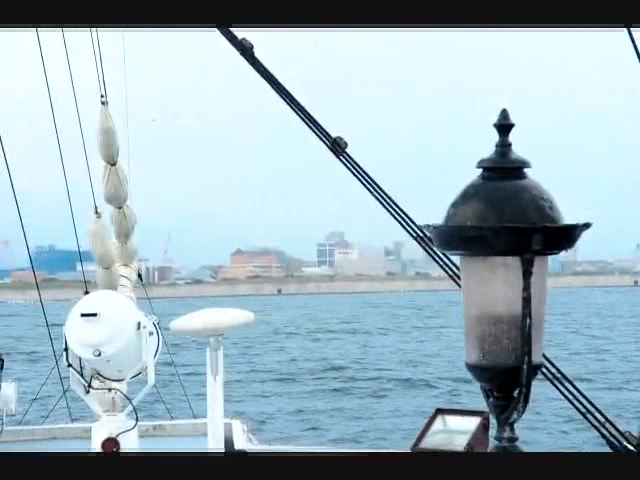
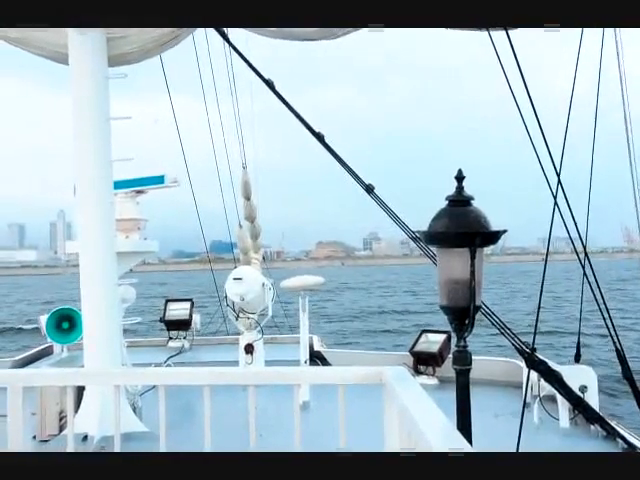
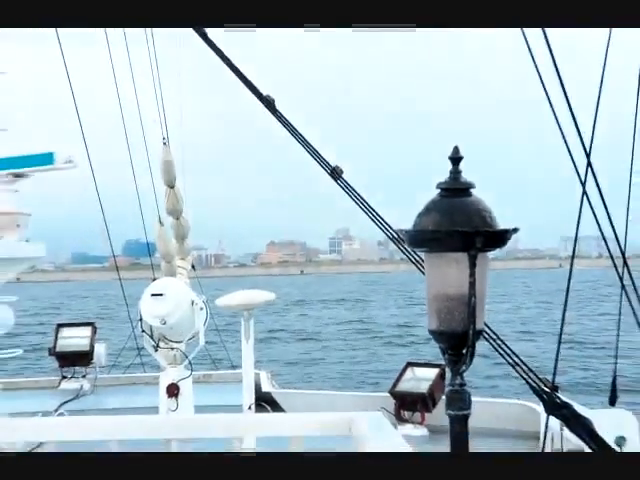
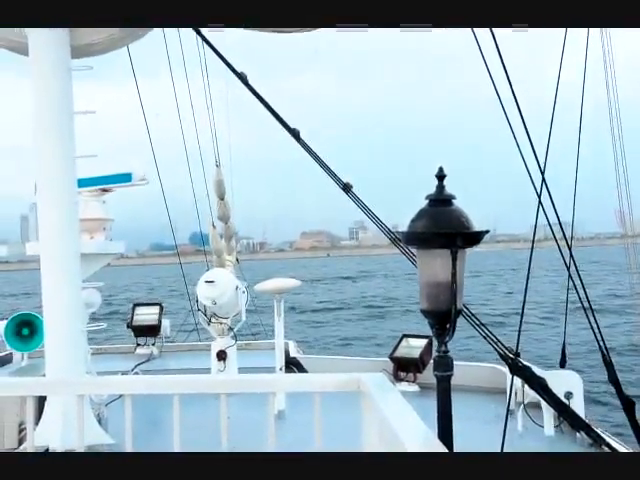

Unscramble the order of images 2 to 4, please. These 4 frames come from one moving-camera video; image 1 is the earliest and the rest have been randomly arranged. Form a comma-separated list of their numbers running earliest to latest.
3, 4, 2
